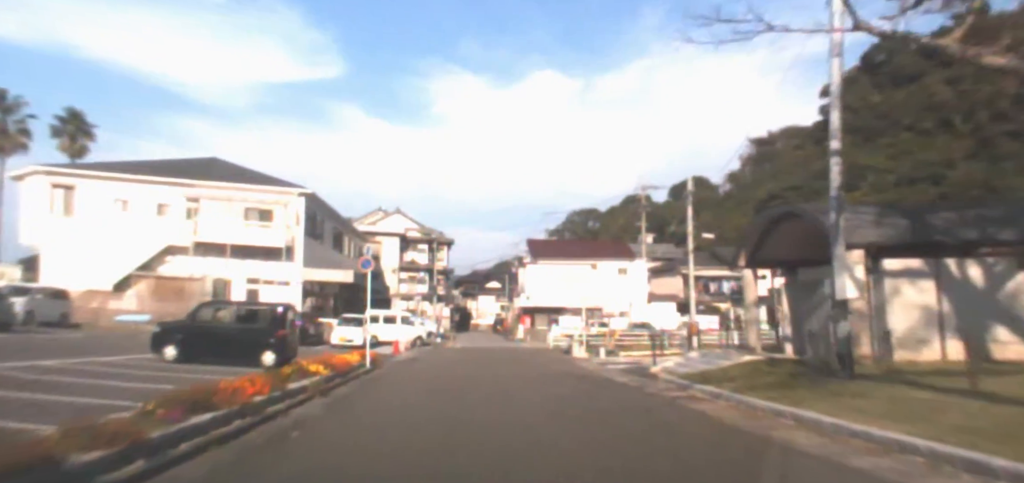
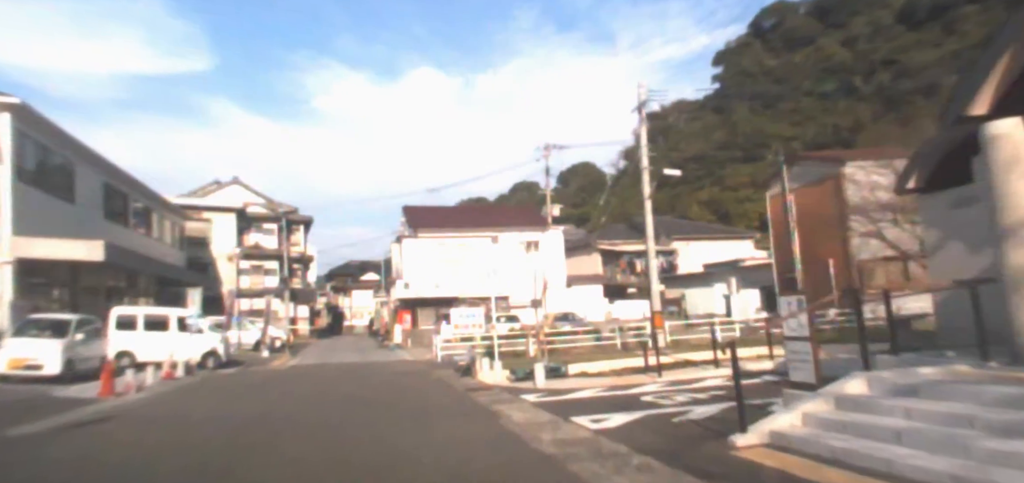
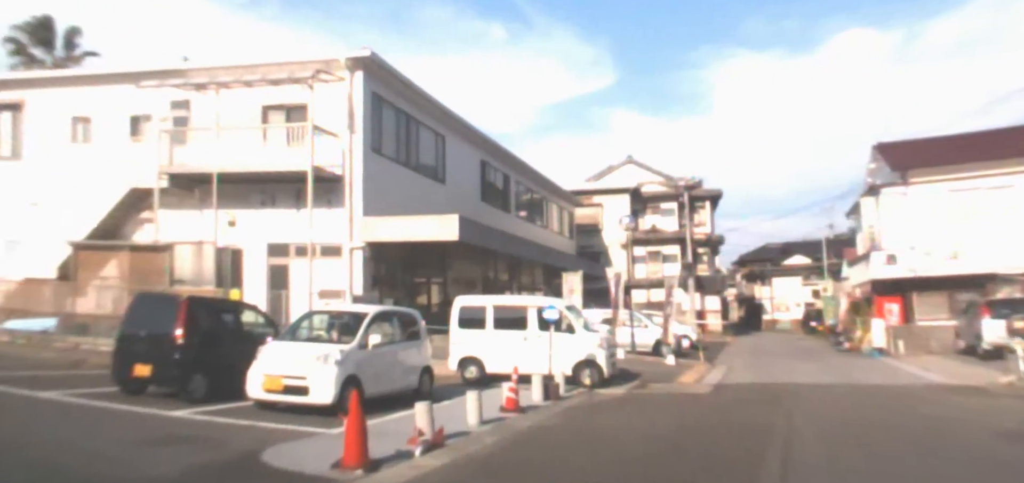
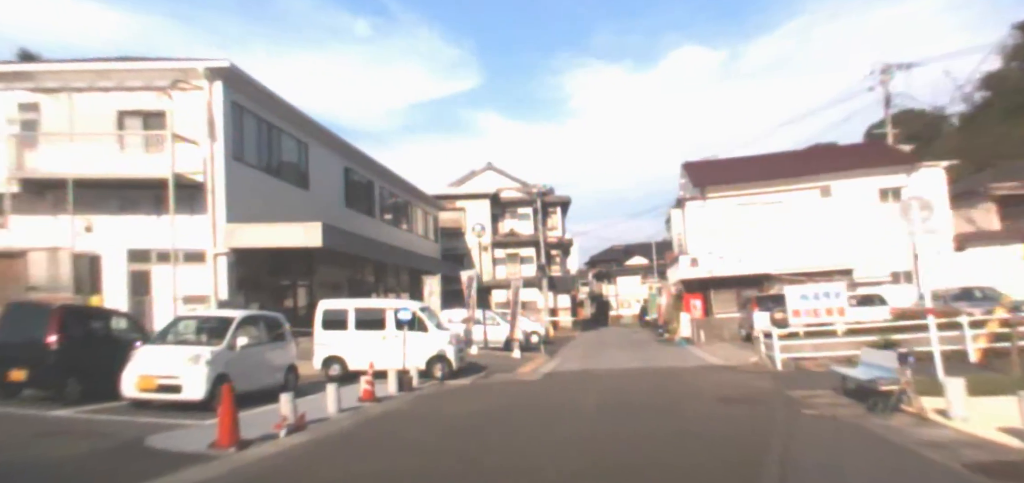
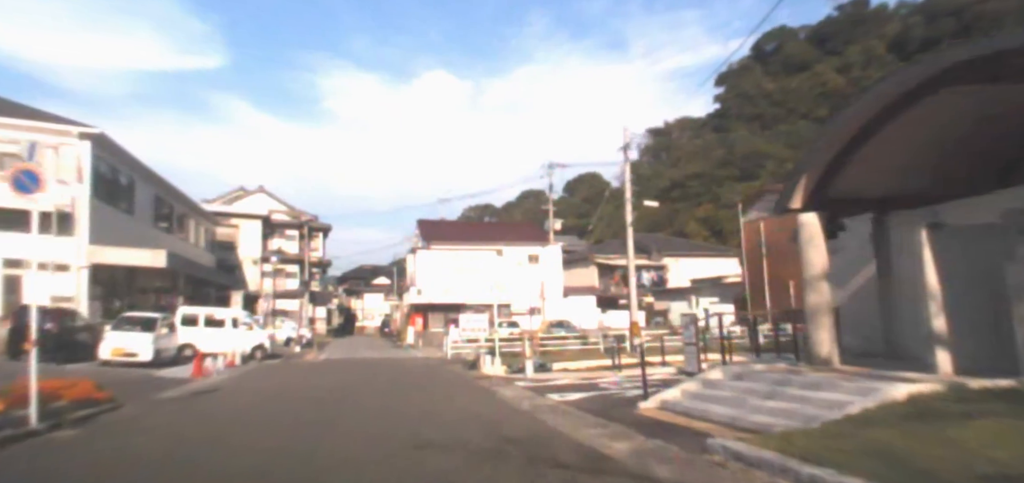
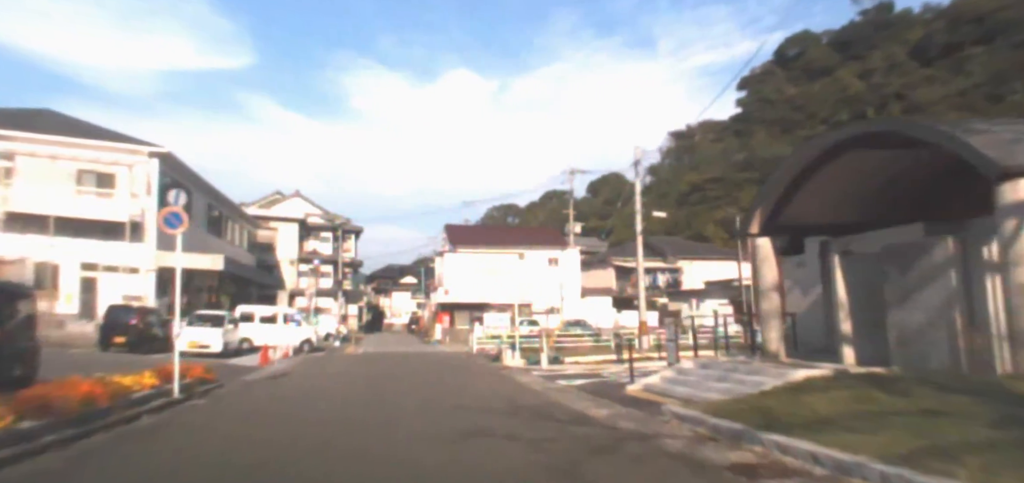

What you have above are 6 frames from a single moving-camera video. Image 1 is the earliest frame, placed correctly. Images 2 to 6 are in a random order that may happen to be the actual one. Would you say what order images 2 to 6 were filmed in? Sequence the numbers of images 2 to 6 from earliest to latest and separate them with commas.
6, 5, 2, 4, 3
